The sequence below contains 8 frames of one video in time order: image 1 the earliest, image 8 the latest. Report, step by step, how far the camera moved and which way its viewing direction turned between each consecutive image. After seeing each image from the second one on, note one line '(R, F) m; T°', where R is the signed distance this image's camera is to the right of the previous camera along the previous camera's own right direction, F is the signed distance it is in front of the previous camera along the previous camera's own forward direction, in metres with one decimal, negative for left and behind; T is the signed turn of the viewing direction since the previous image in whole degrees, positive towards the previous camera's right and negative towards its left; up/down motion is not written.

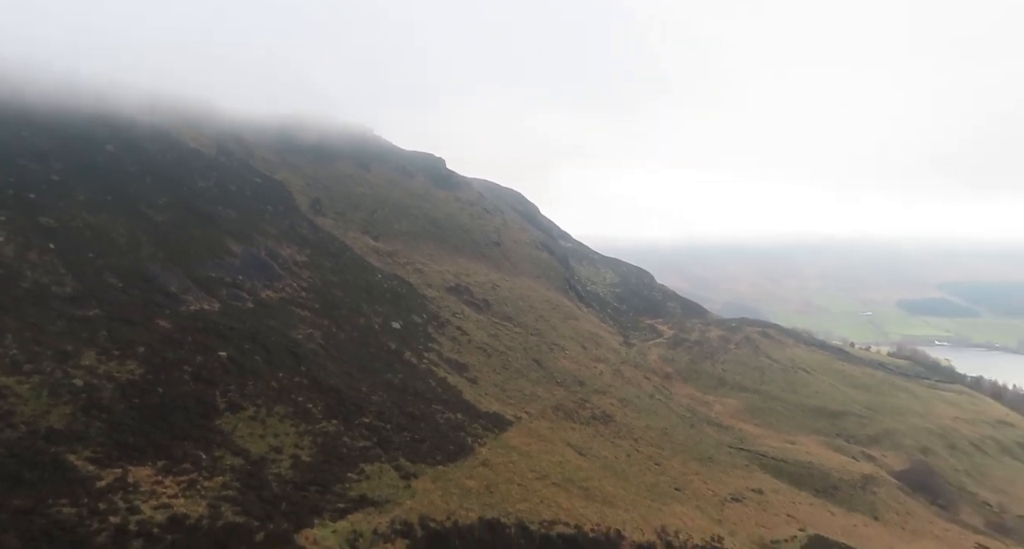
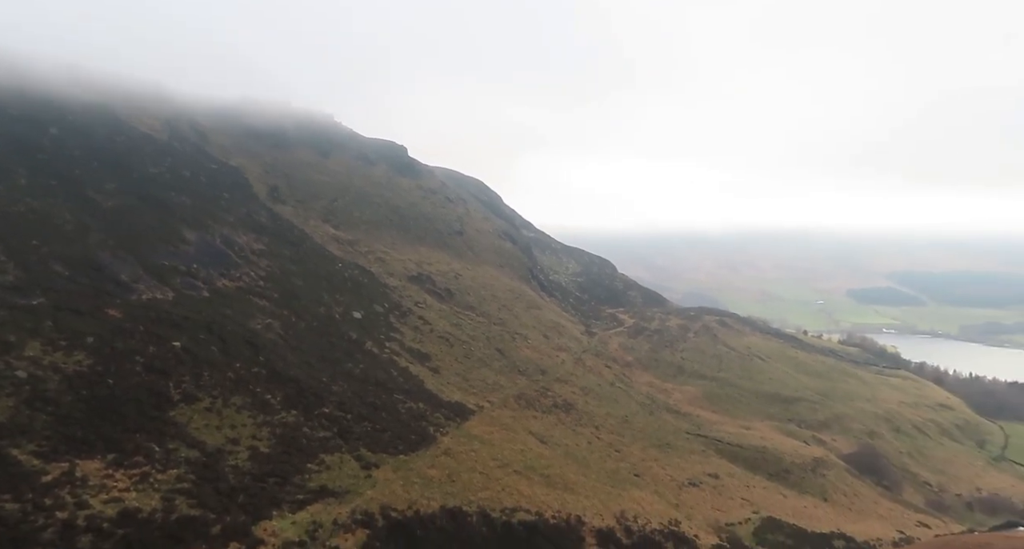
(+0.4, -1.2) m; +2°
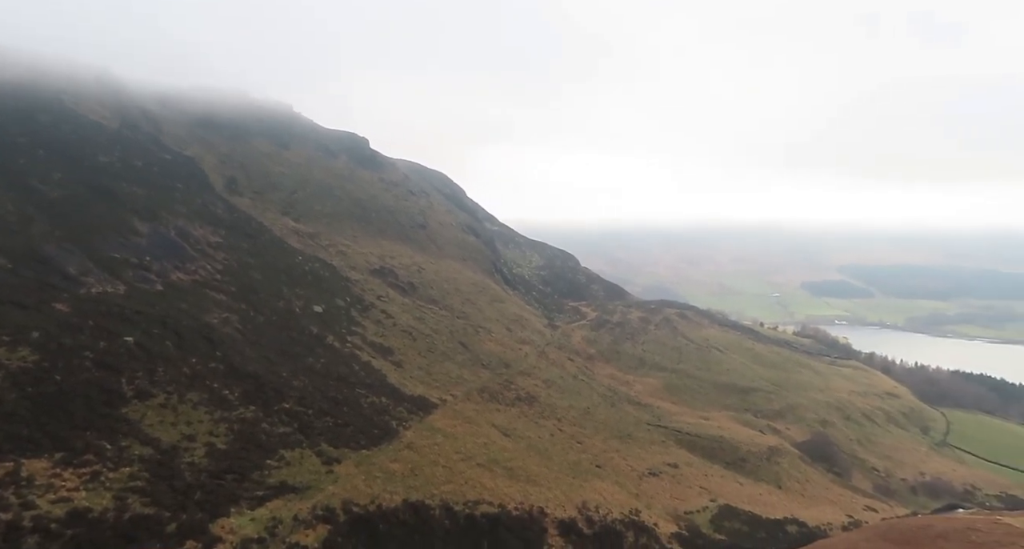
(+0.3, -1.1) m; +2°
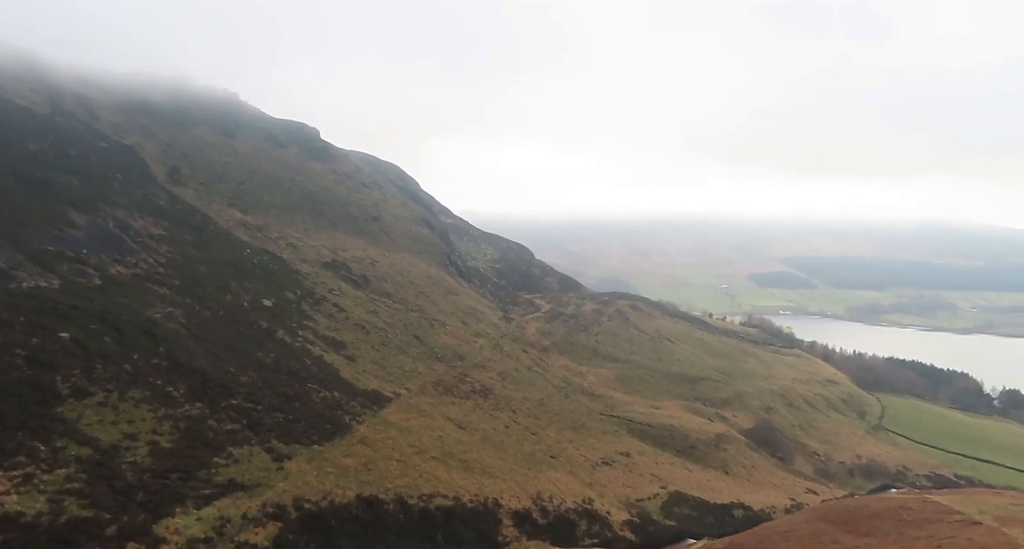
(+0.3, -1.2) m; +3°
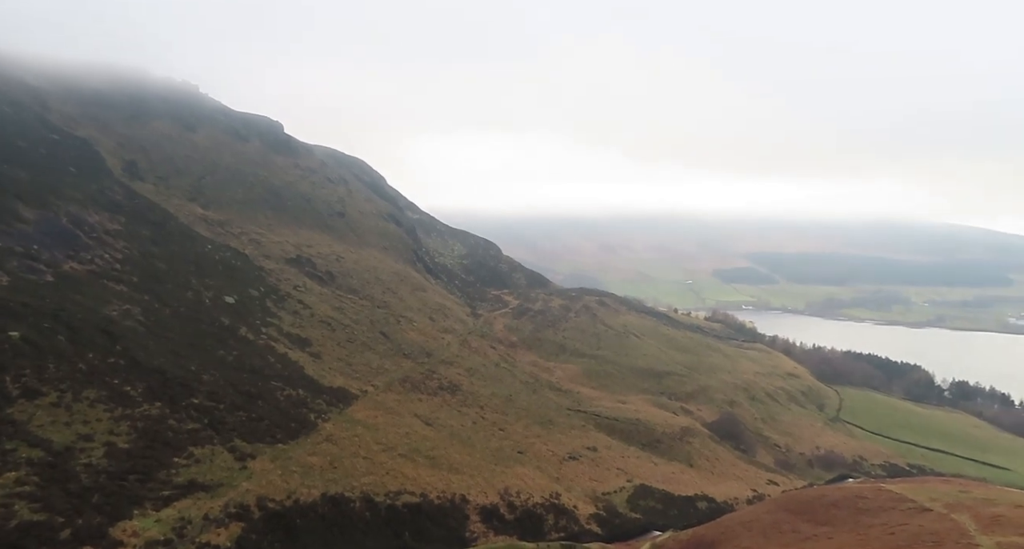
(+0.2, -0.6) m; +2°
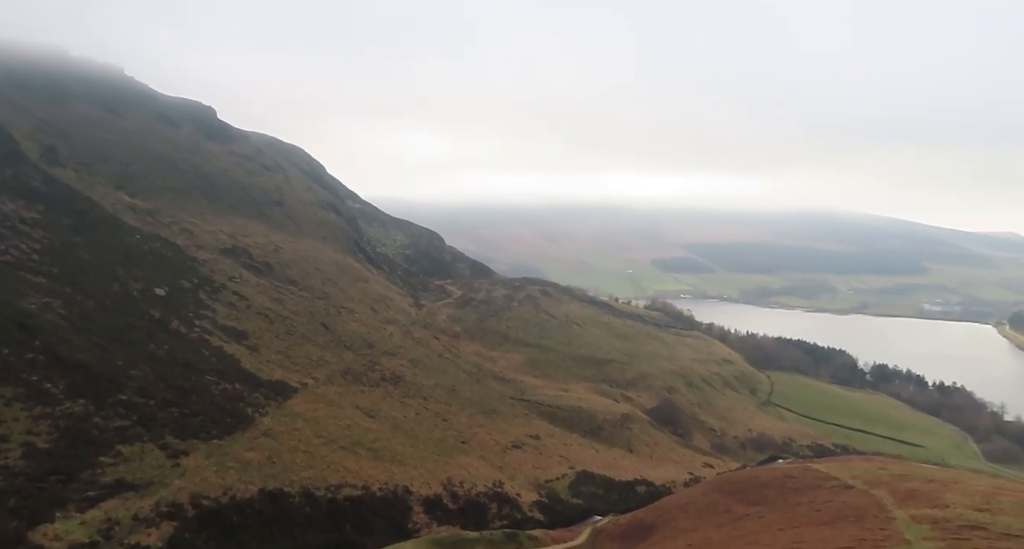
(+0.2, -0.8) m; +4°
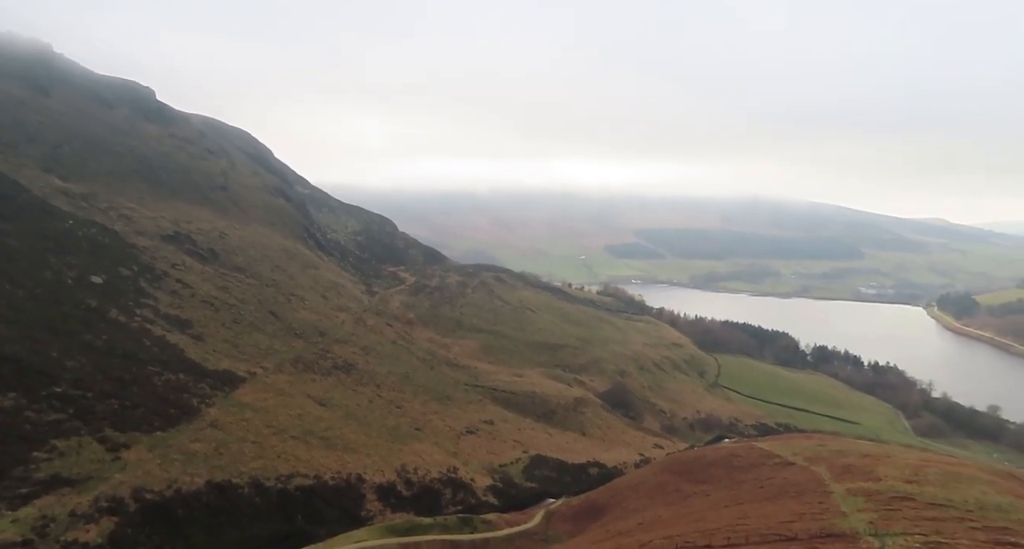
(+0.6, +0.1) m; +3°
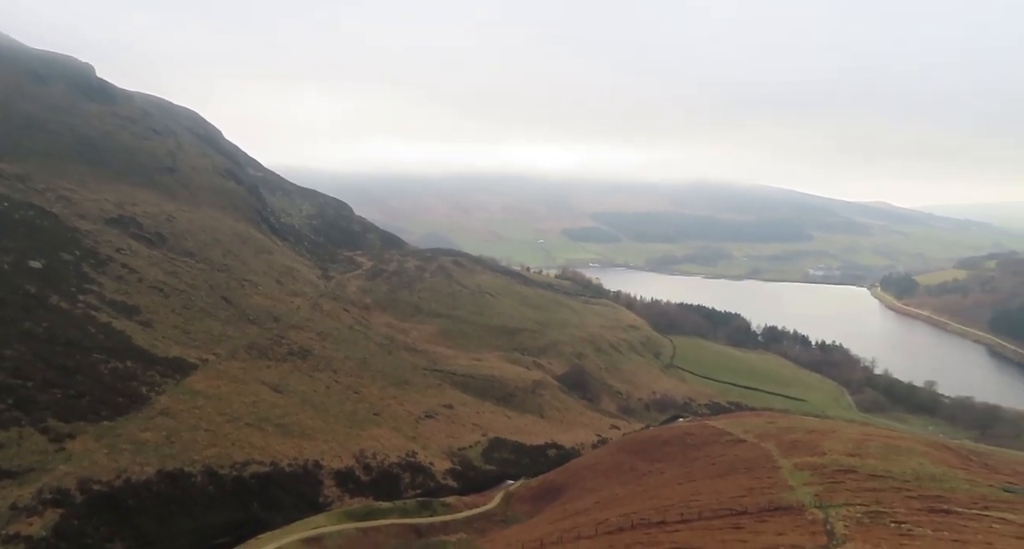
(+0.4, +0.3) m; +3°
